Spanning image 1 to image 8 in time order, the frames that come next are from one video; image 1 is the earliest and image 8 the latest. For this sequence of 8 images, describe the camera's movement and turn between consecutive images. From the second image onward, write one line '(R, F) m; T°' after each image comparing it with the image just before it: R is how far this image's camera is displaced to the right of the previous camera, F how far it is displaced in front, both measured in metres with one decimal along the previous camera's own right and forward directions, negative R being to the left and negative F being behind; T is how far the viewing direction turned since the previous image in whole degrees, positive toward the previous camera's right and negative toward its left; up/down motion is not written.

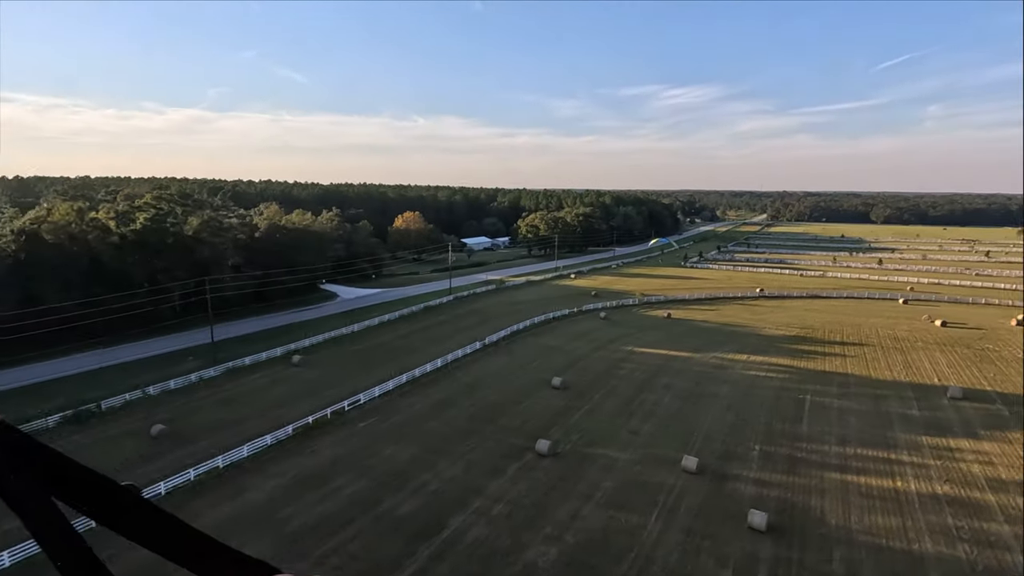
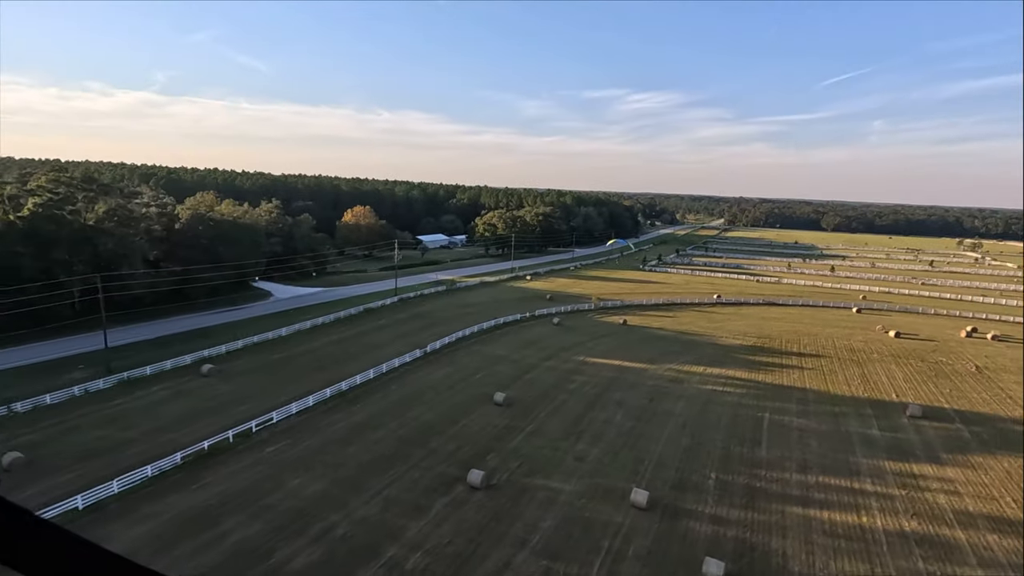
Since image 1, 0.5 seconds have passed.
(+1.0, +2.5) m; +4°
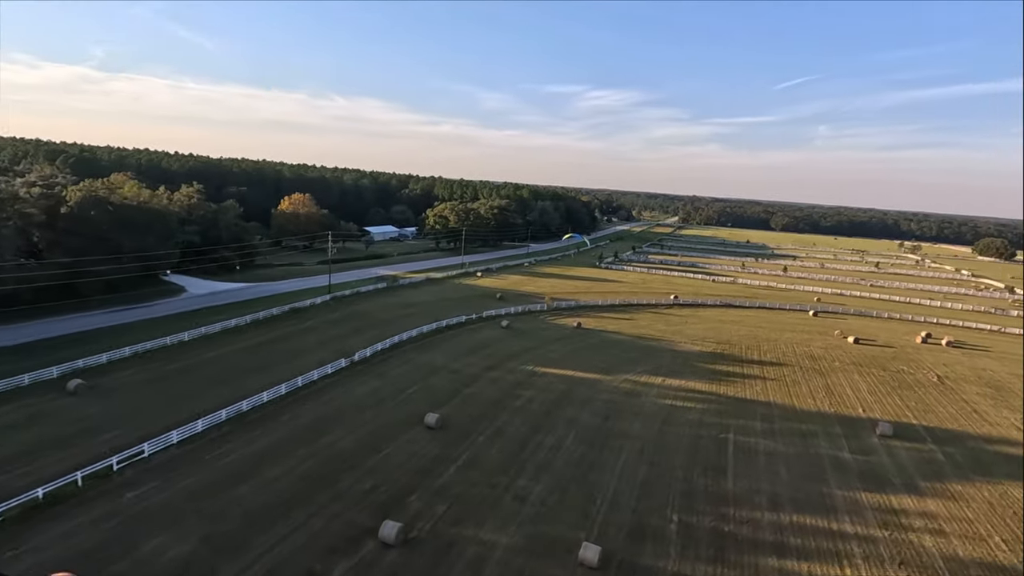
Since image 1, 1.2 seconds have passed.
(+0.8, +3.2) m; +5°
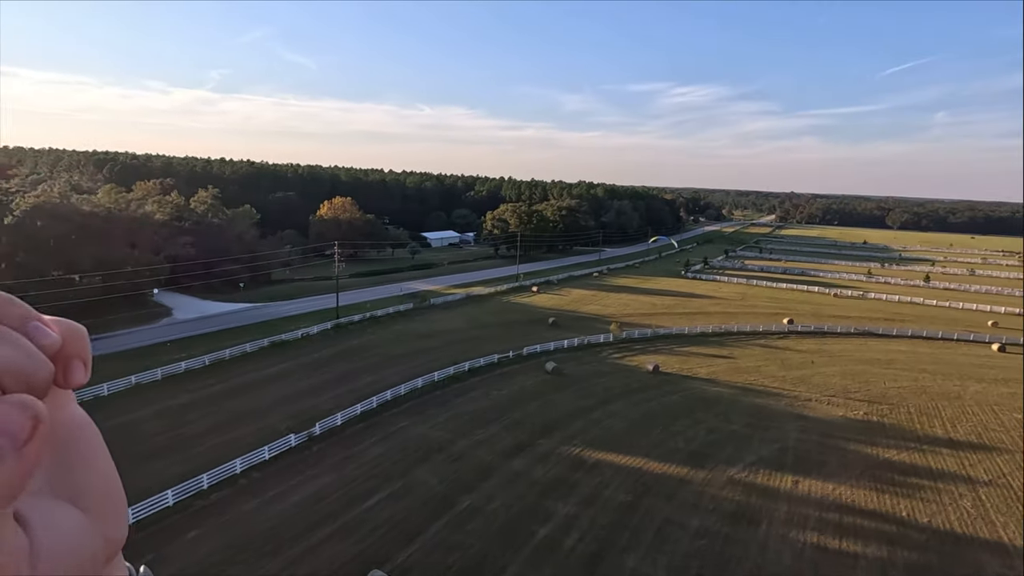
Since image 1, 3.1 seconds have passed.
(+1.5, +9.5) m; -9°
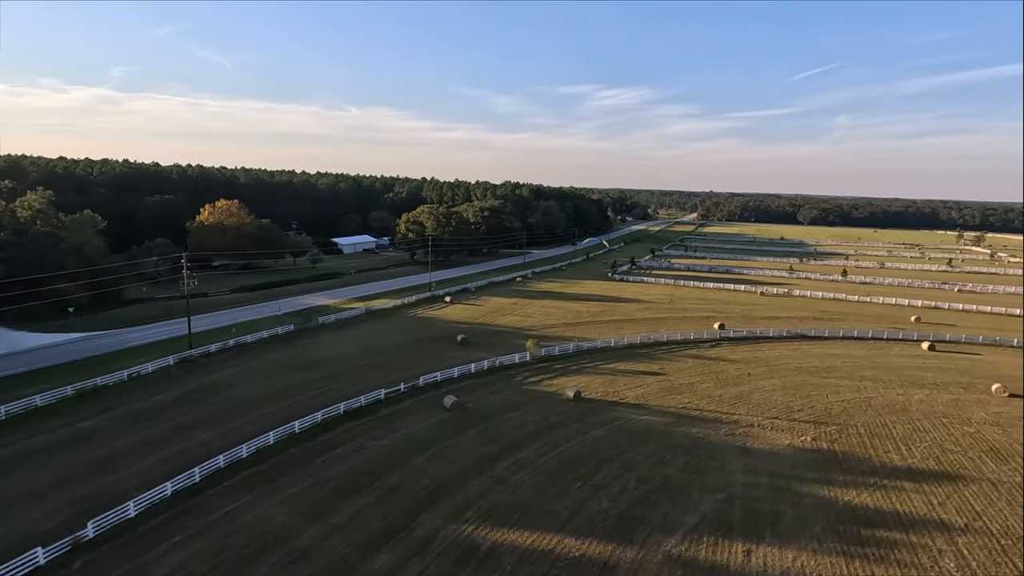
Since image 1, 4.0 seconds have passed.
(+1.8, +4.5) m; +7°
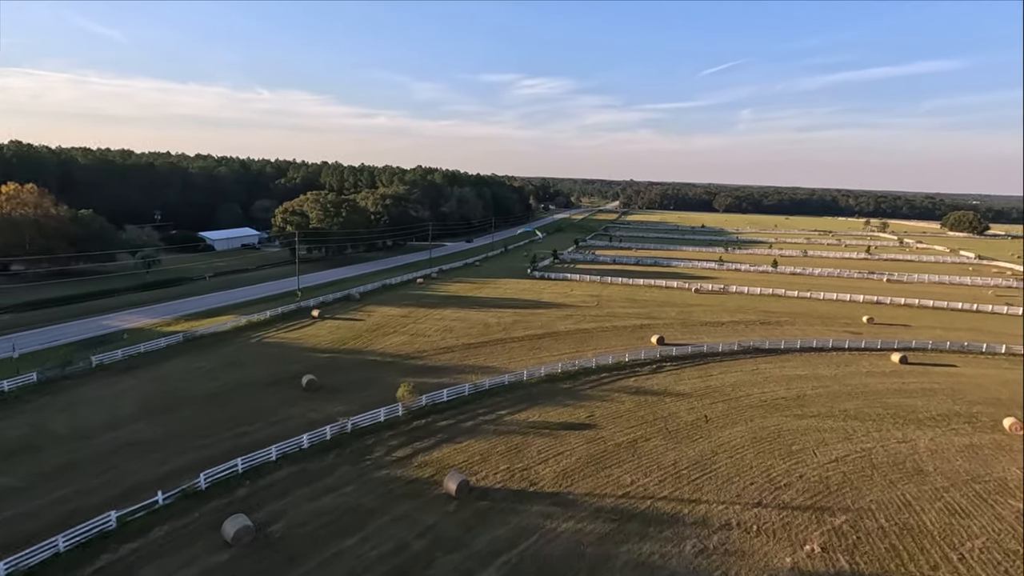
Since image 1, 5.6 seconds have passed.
(+2.2, +8.2) m; +8°
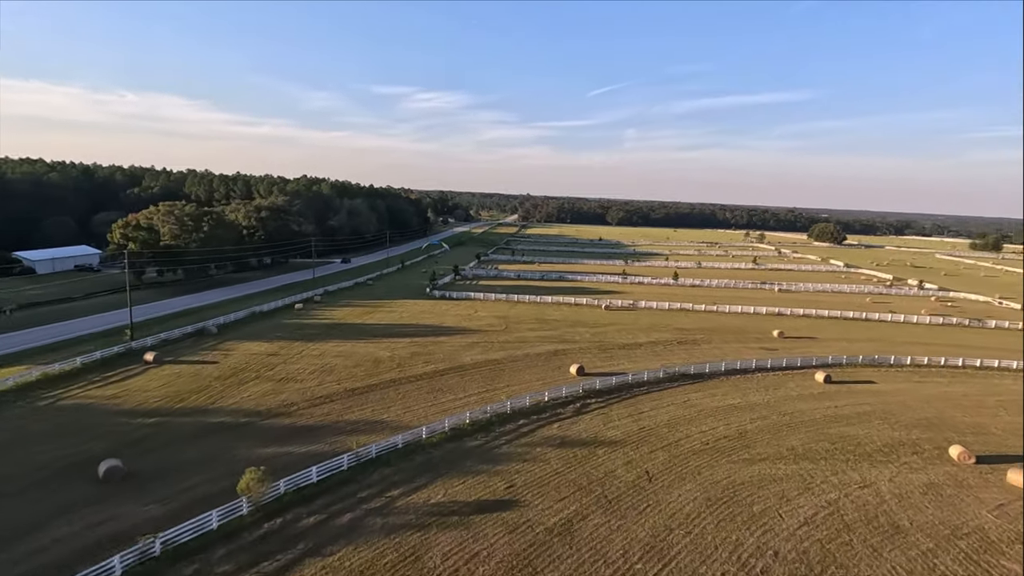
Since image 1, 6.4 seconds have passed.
(+0.2, +4.3) m; +11°
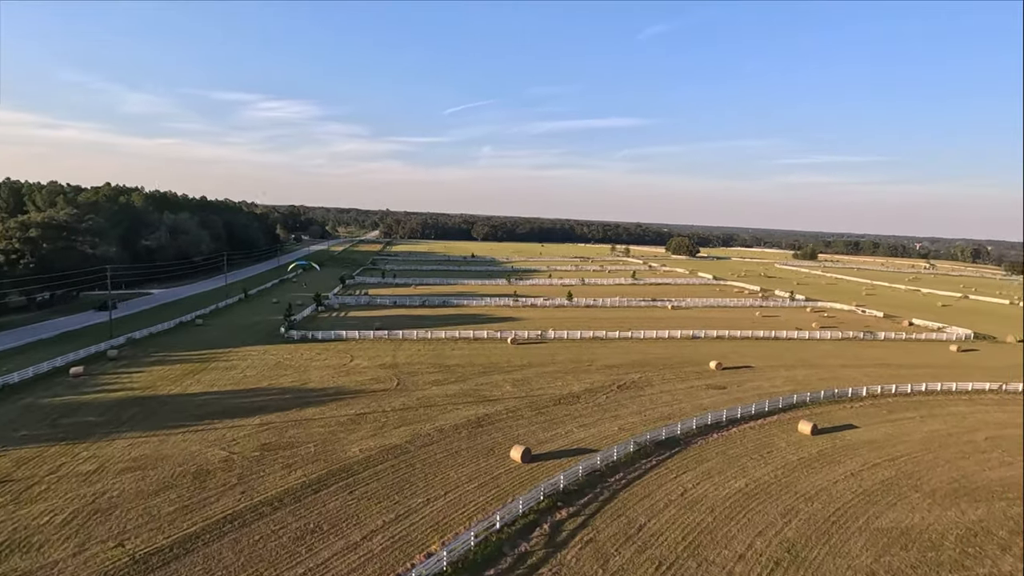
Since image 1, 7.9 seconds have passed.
(-1.5, +8.0) m; +15°
